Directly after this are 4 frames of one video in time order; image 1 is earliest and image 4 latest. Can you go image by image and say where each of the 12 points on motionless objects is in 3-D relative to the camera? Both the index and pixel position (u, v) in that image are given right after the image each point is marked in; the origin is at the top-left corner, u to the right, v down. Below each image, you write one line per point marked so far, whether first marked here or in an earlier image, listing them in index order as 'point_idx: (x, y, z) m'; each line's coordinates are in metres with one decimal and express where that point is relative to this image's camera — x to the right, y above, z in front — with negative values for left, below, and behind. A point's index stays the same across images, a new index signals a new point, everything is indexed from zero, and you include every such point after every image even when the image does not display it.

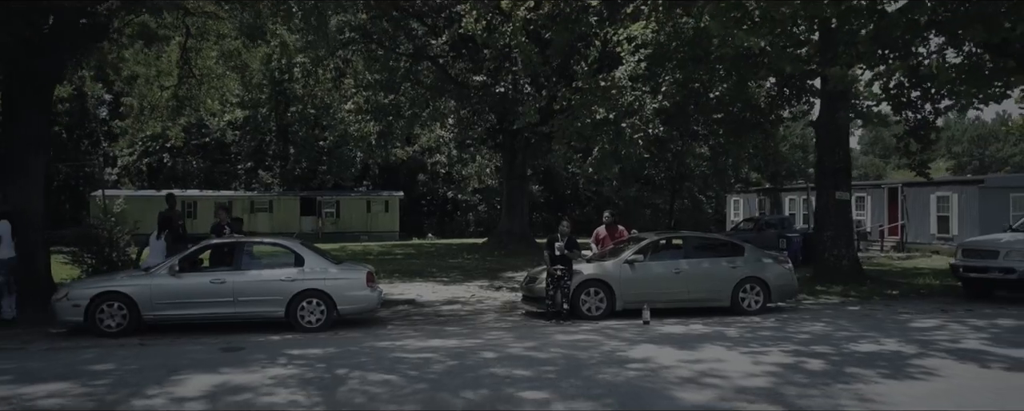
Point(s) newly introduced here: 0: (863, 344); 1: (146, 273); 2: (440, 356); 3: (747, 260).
0: (+3.3, -1.3, +8.6) m
1: (-4.2, -0.8, +10.3) m
2: (-0.6, -1.3, +8.1) m
3: (+3.2, -0.7, +12.1) m
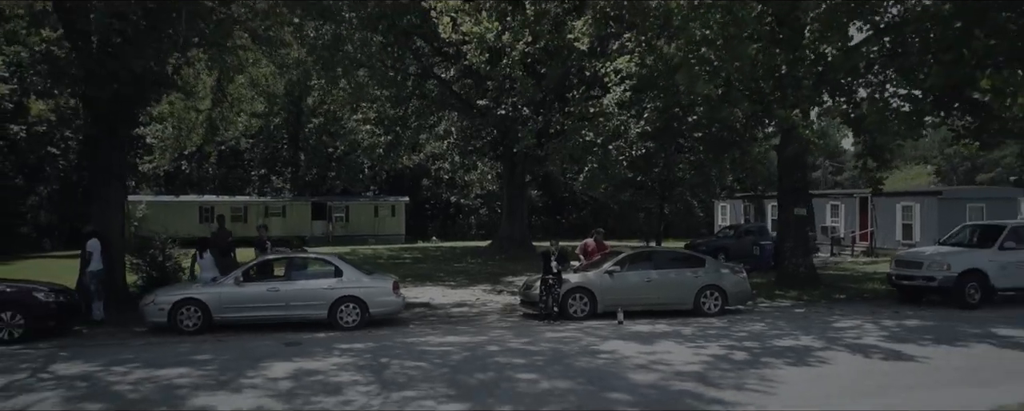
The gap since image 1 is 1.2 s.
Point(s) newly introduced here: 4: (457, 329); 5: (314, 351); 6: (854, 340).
0: (+3.3, -1.6, +11.0) m
1: (-4.2, -1.1, +12.8) m
2: (-0.6, -1.7, +10.6) m
3: (+3.1, -1.0, +14.5) m
4: (-0.8, -1.8, +13.0) m
5: (-2.3, -1.7, +10.5) m
6: (+4.2, -1.6, +11.1) m
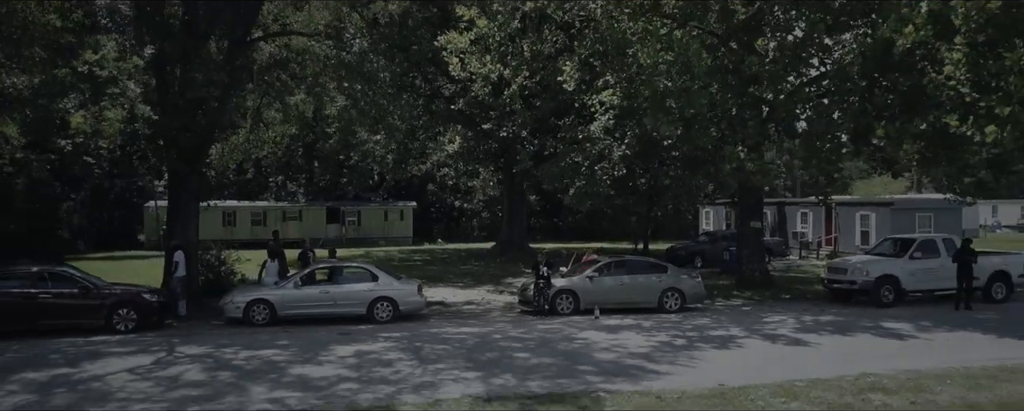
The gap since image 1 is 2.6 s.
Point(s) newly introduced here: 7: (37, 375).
0: (+3.3, -2.0, +14.5) m
1: (-4.2, -1.4, +16.3) m
2: (-0.7, -2.0, +14.1) m
3: (+3.1, -1.4, +18.1) m
4: (-0.8, -2.1, +16.5) m
5: (-2.3, -2.0, +14.0) m
6: (+4.2, -2.0, +14.6) m
7: (-5.7, -2.0, +11.0) m
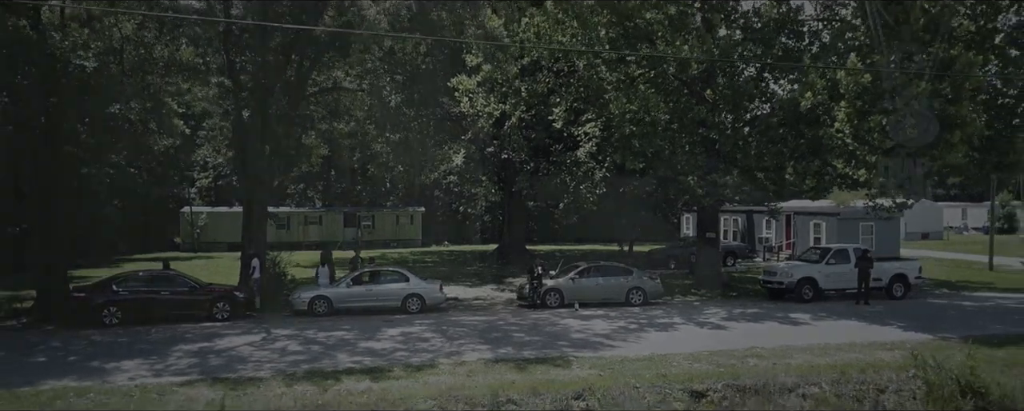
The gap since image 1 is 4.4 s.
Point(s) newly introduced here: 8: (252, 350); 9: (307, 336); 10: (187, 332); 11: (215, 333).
0: (+3.3, -2.5, +19.6) m
1: (-4.2, -1.9, +21.4) m
2: (-0.7, -2.5, +19.2) m
3: (+3.1, -1.8, +23.1) m
4: (-0.8, -2.6, +21.6) m
5: (-2.3, -2.5, +19.1) m
6: (+4.2, -2.5, +19.7) m
7: (-5.7, -2.5, +16.1) m
8: (-4.5, -2.5, +15.7) m
9: (-3.9, -2.5, +17.2) m
10: (-6.4, -2.5, +17.8) m
11: (-5.8, -2.5, +17.7) m
